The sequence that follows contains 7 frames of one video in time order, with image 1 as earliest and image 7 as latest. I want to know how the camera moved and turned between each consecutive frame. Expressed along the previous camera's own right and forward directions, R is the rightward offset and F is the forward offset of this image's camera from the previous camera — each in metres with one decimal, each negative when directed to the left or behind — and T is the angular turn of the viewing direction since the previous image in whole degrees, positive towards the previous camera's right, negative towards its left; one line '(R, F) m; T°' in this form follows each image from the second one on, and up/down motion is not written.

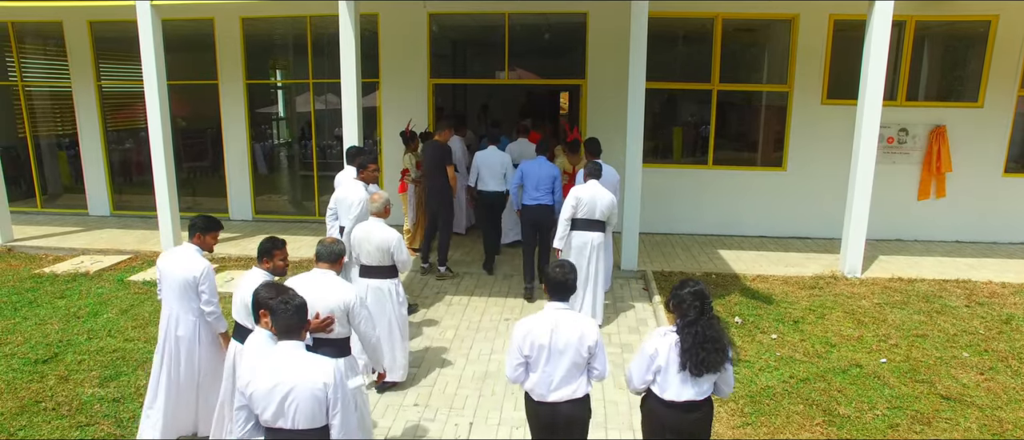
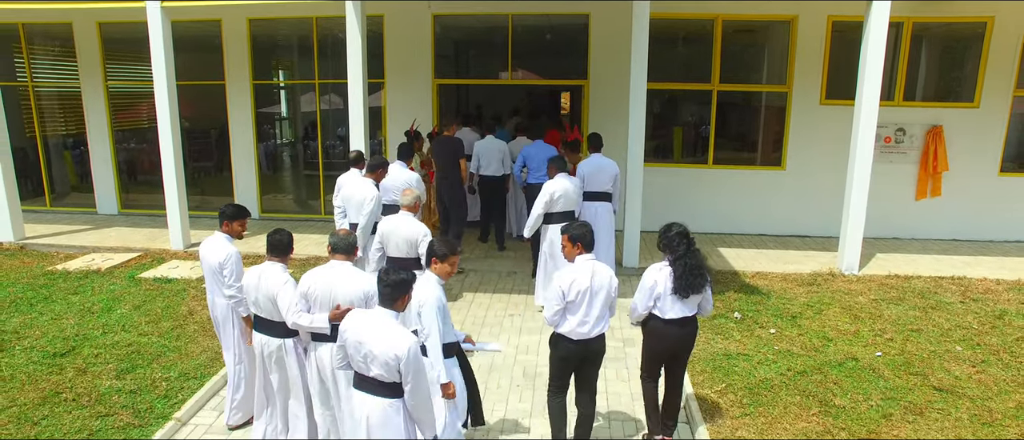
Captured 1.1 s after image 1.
(-0.1, -0.1) m; 0°
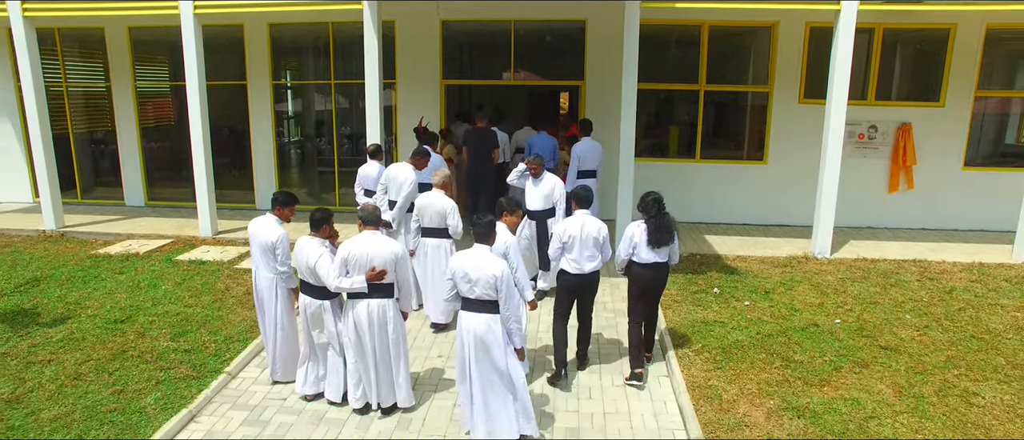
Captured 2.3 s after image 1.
(-0.1, -0.7) m; 0°
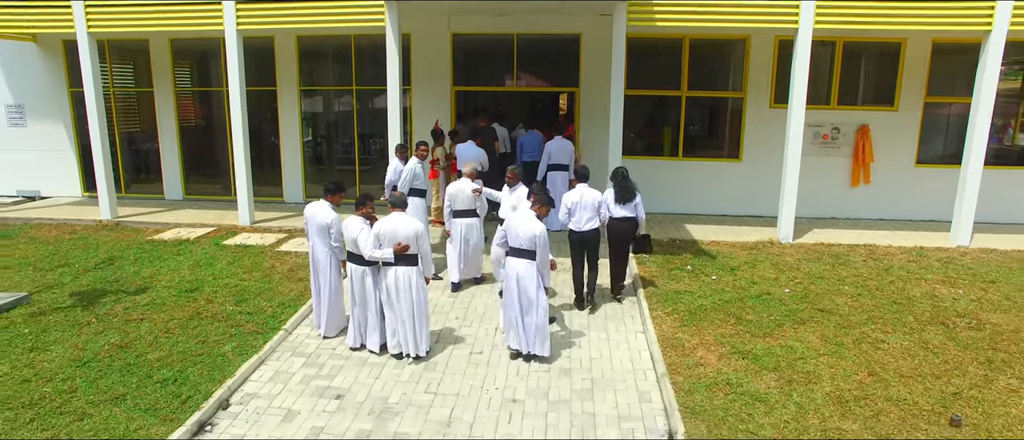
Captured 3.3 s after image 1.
(-0.1, -1.2) m; 0°
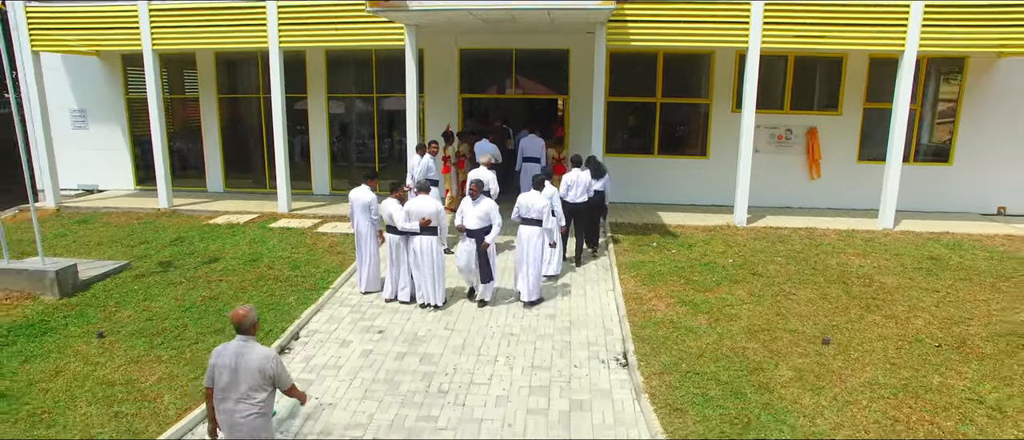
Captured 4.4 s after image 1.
(0.0, -1.8) m; 0°
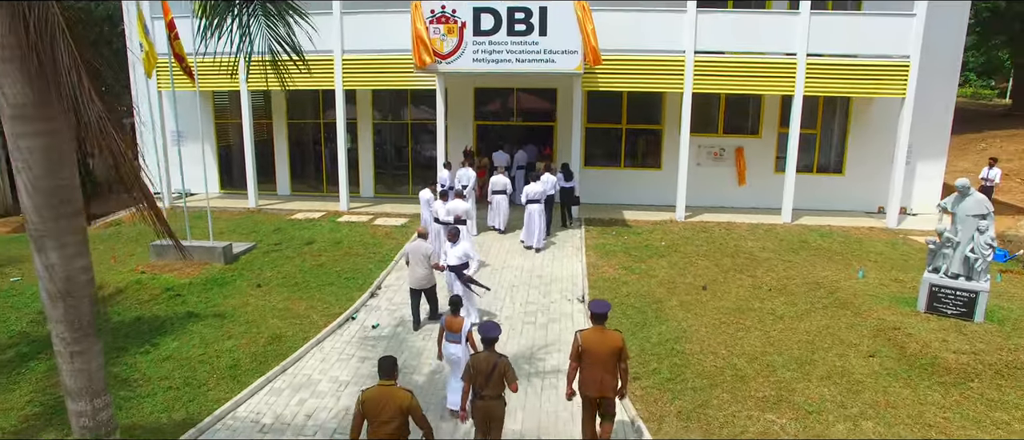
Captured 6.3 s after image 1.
(0.0, -4.0) m; 0°
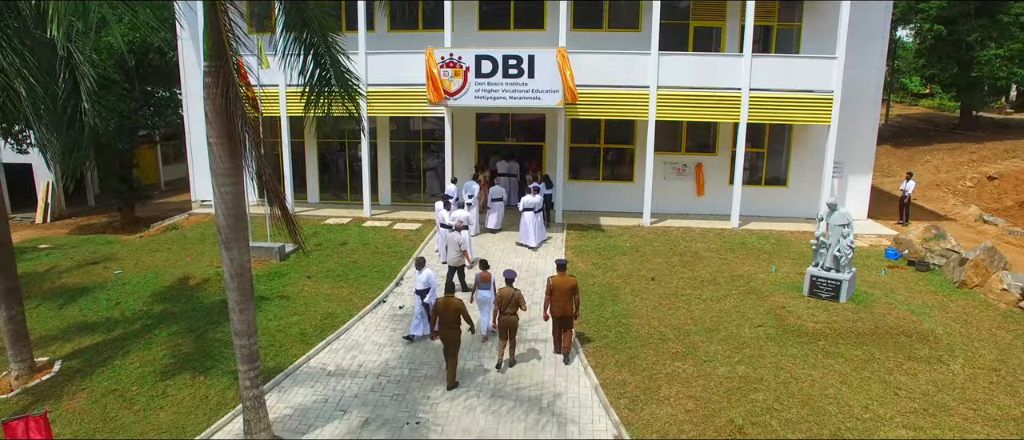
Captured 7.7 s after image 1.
(+0.3, -3.0) m; 0°
